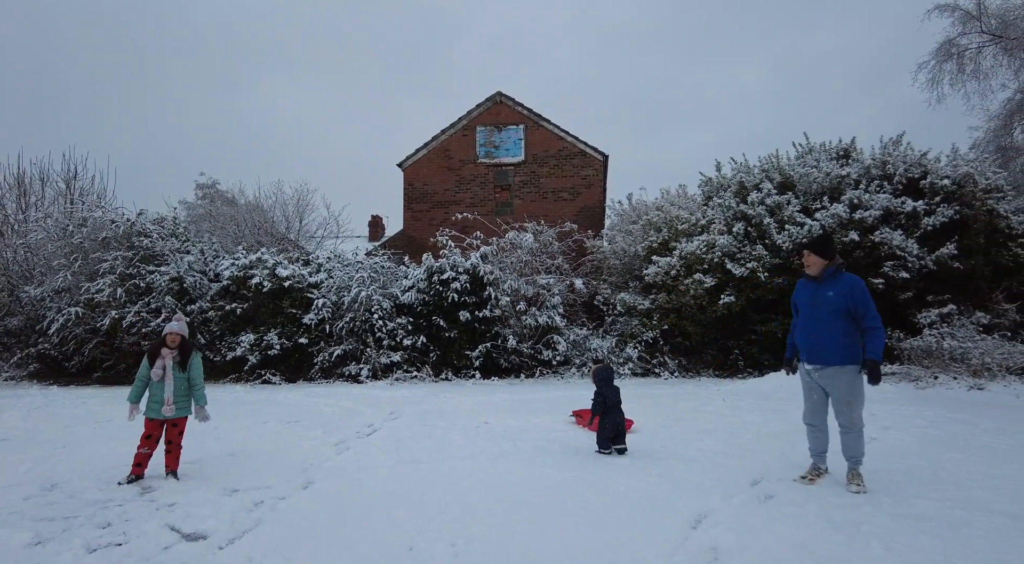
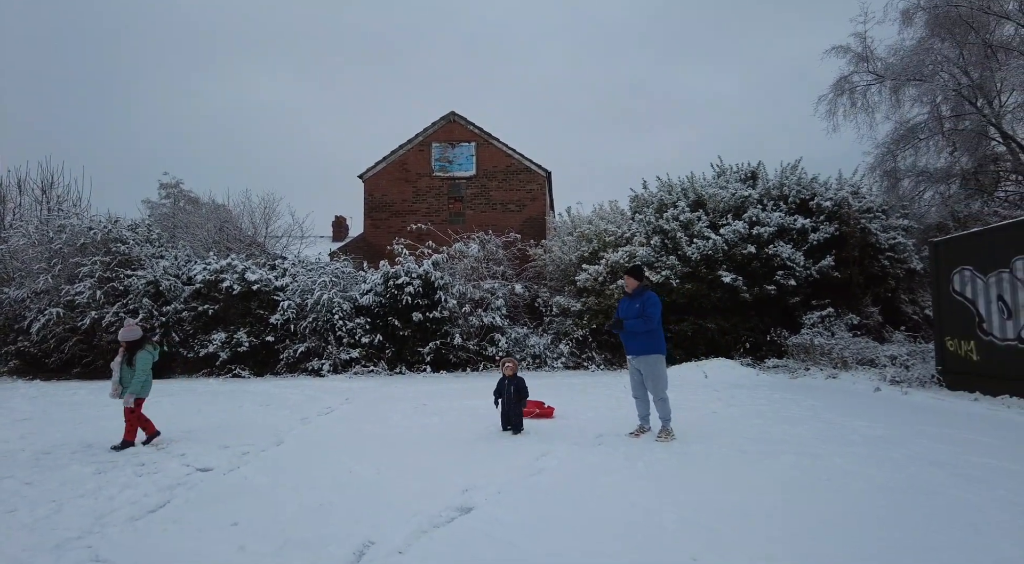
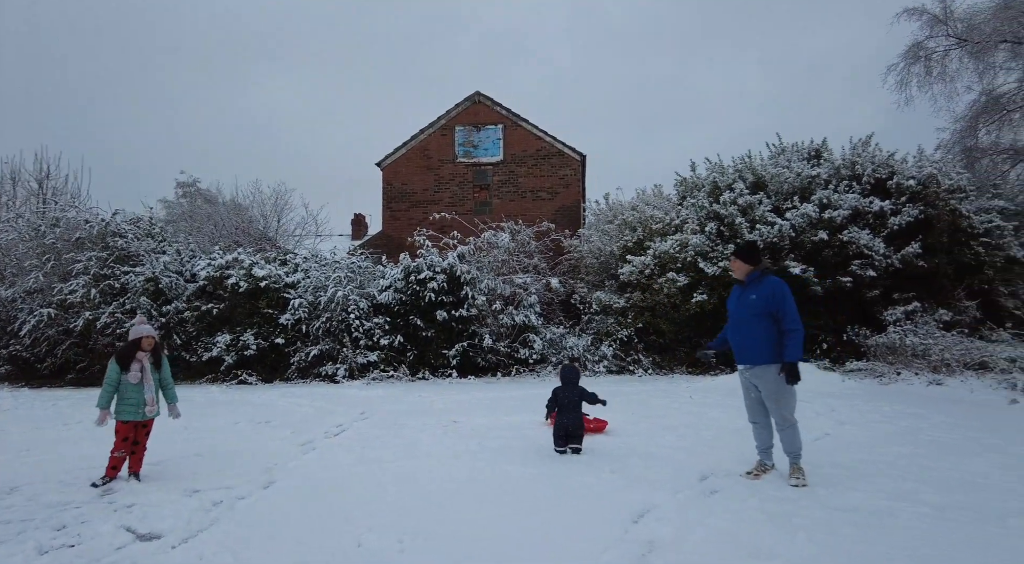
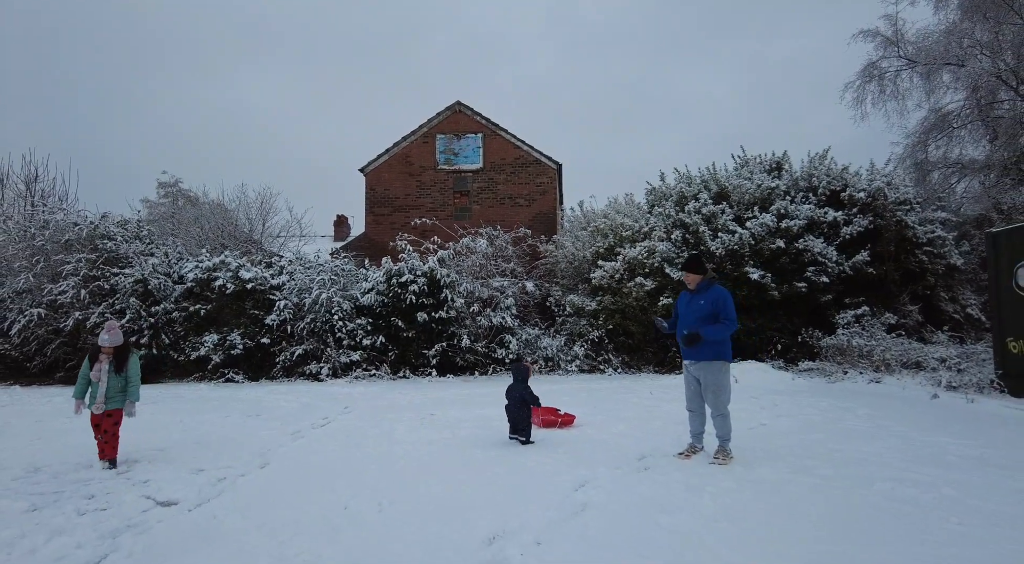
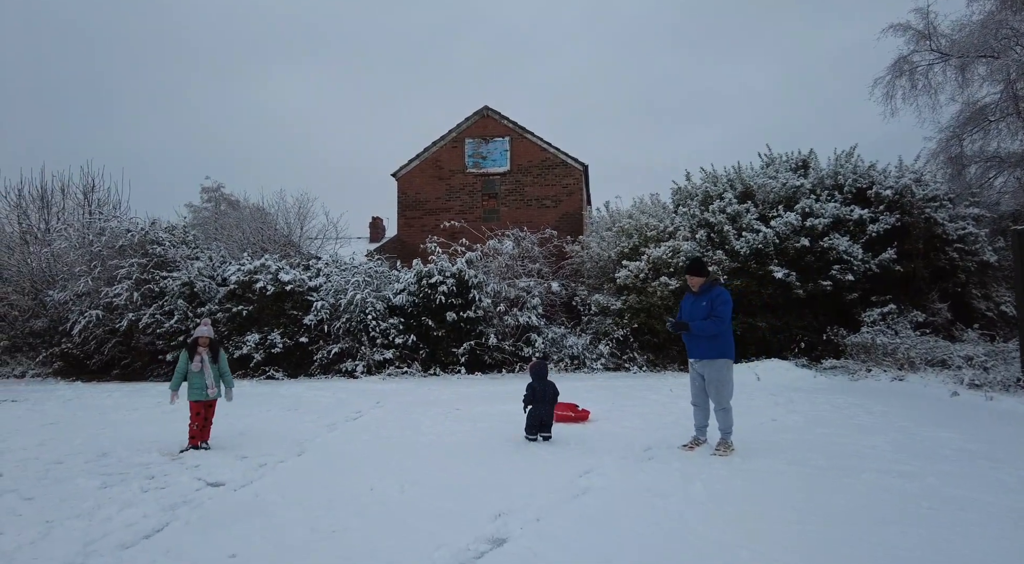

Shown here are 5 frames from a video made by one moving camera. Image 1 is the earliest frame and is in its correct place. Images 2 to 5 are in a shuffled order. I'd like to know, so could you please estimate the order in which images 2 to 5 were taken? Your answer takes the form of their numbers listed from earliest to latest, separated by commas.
3, 4, 5, 2
